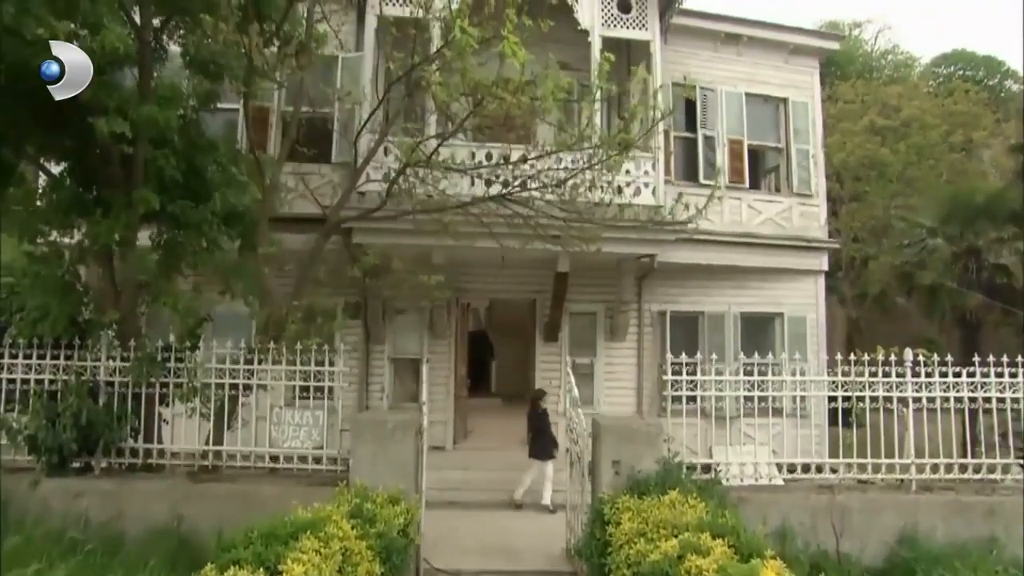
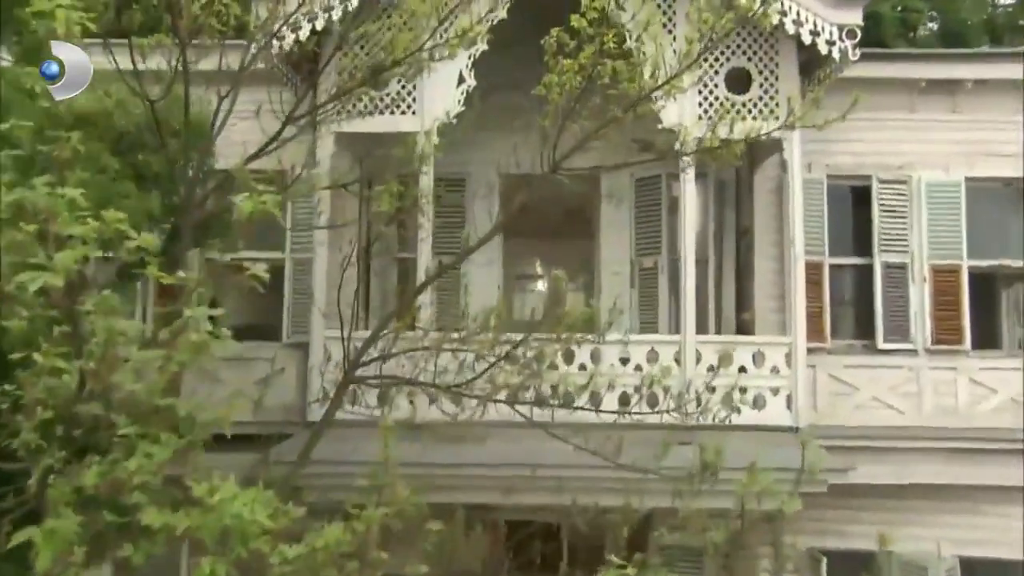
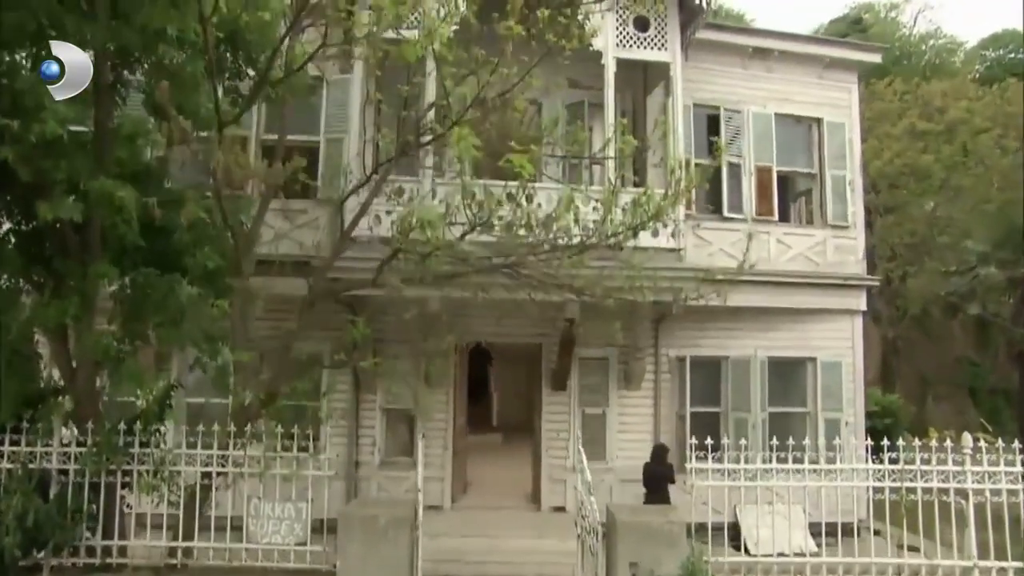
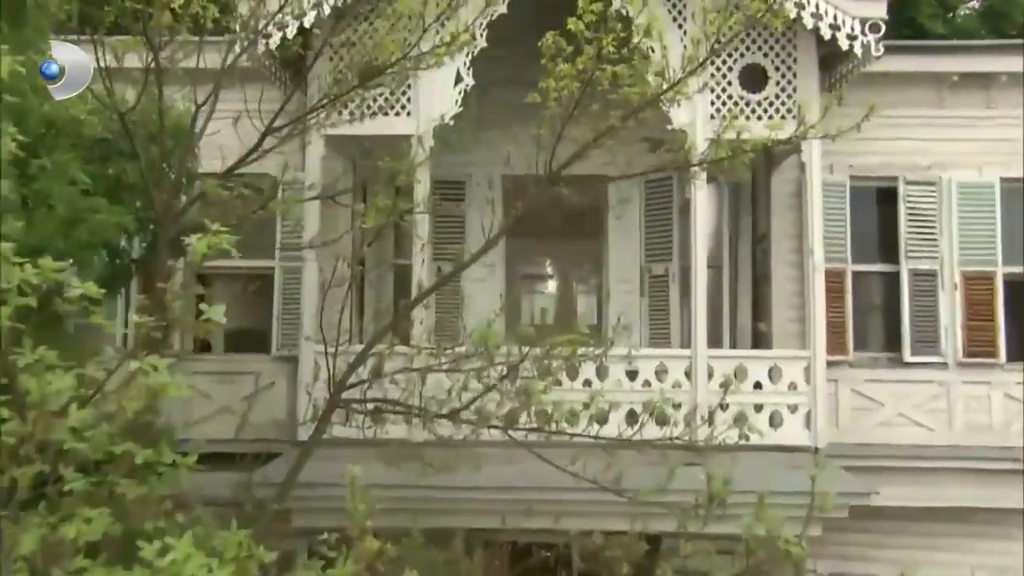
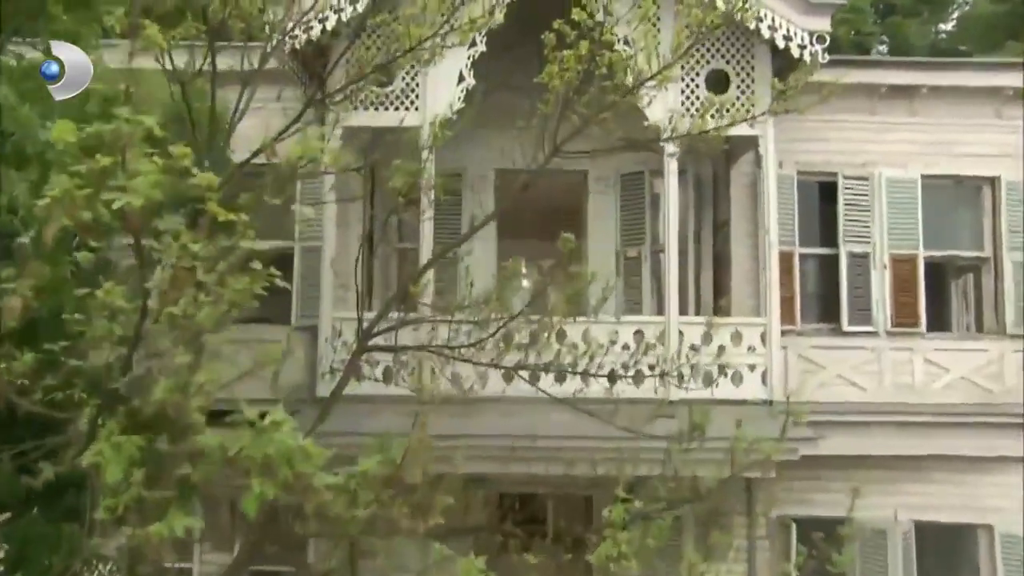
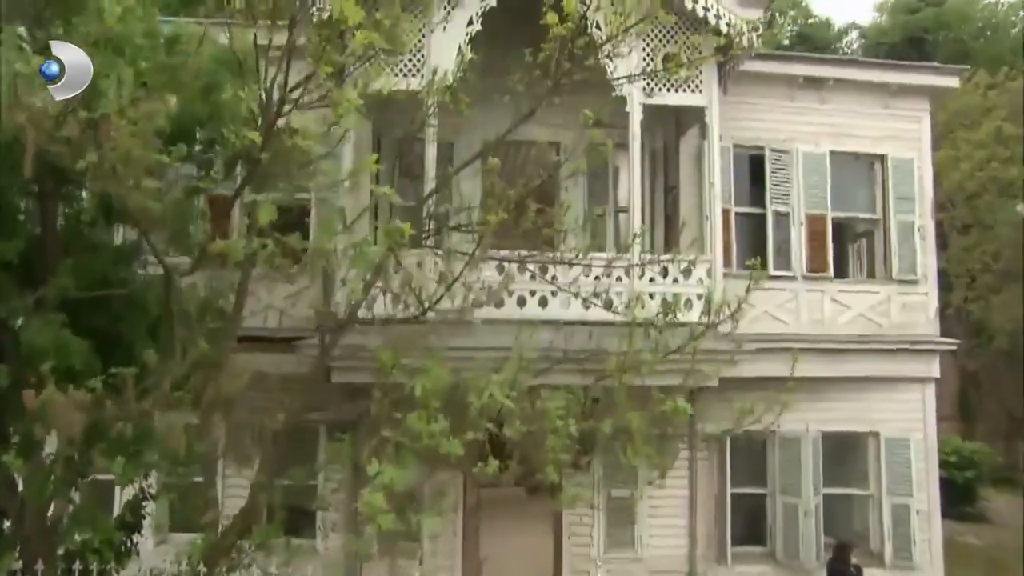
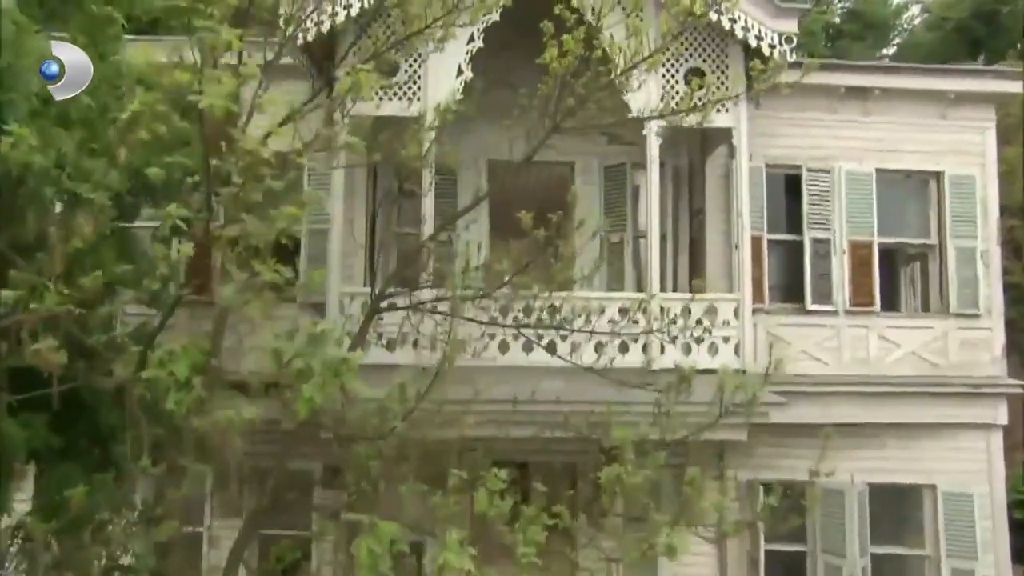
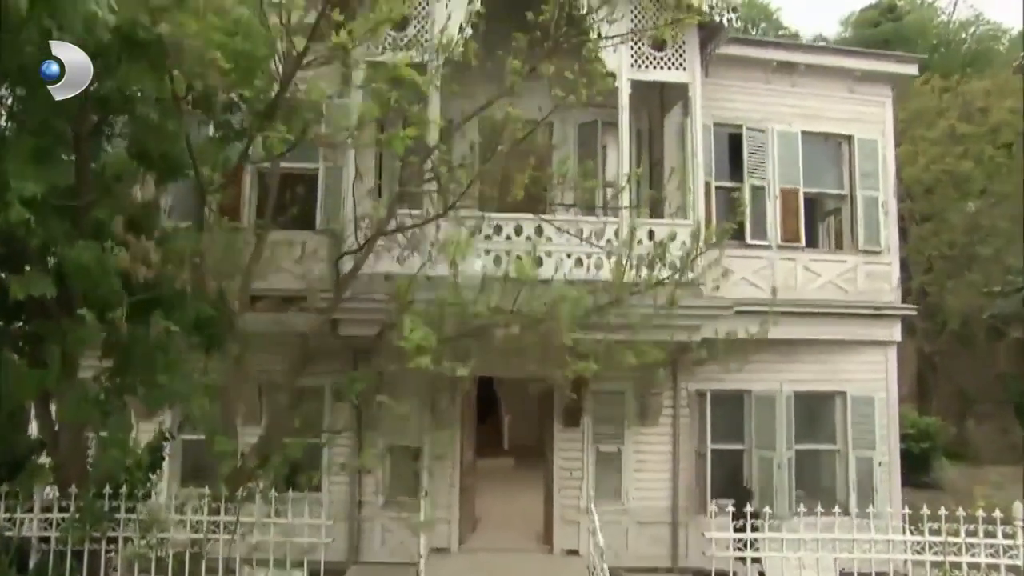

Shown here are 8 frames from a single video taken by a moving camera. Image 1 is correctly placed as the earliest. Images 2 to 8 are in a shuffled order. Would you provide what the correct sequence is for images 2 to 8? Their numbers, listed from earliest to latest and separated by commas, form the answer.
3, 8, 6, 7, 5, 2, 4
